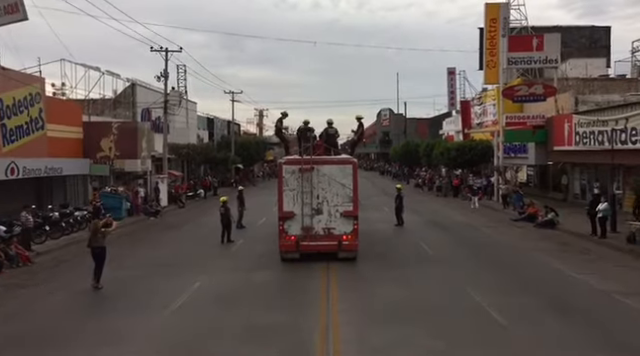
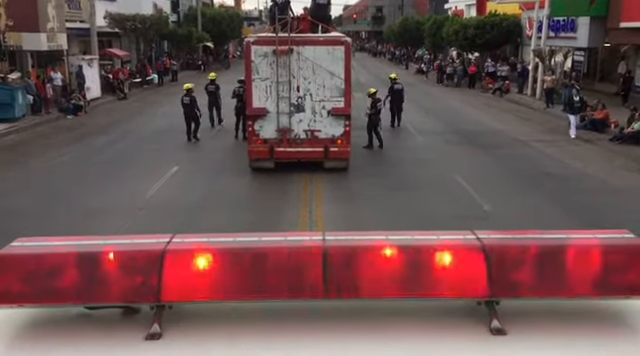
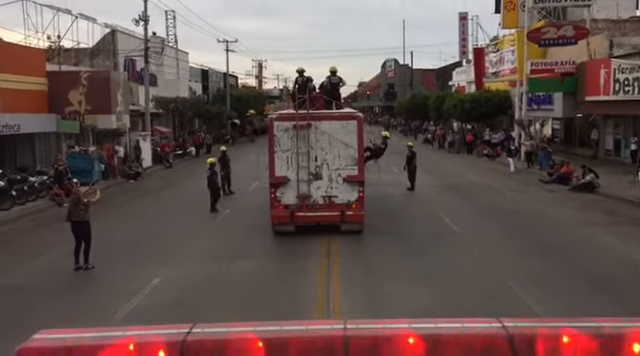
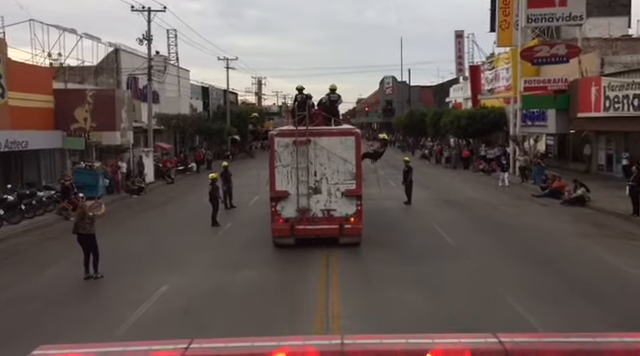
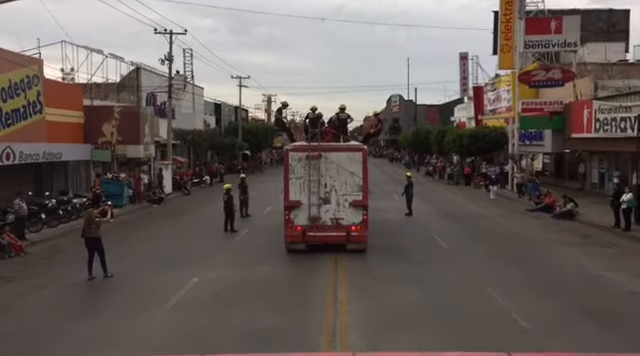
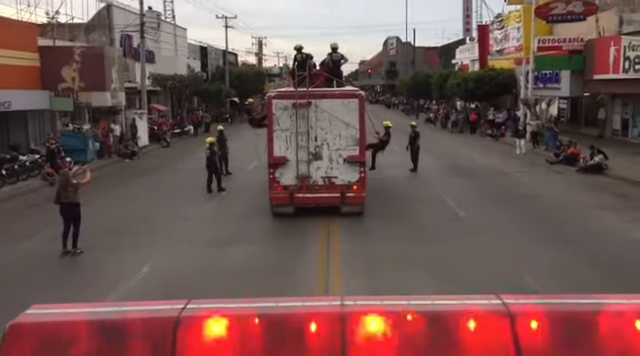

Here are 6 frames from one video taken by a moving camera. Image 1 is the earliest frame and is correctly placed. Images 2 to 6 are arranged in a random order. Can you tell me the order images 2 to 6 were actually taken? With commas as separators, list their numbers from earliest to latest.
5, 4, 3, 6, 2
